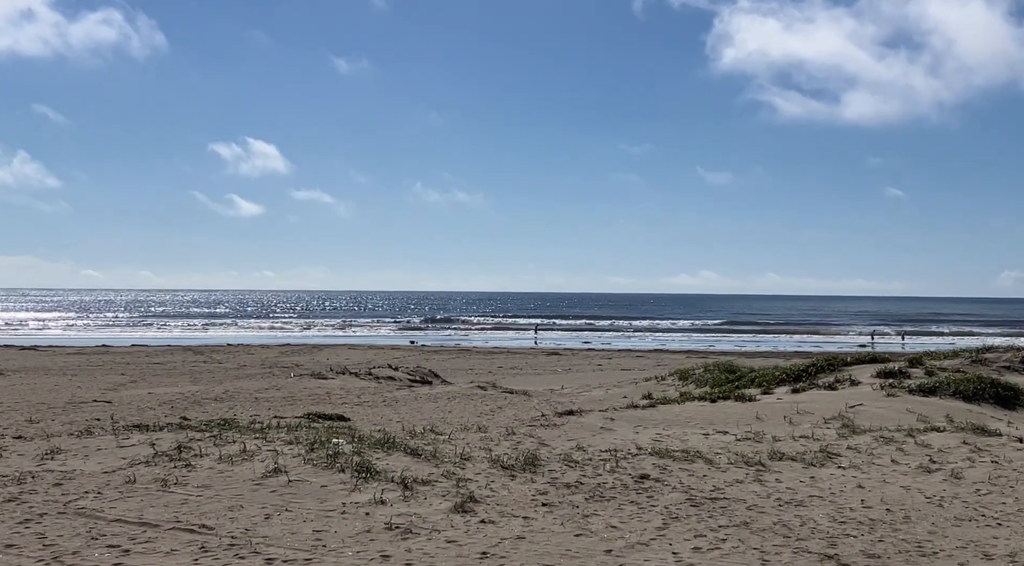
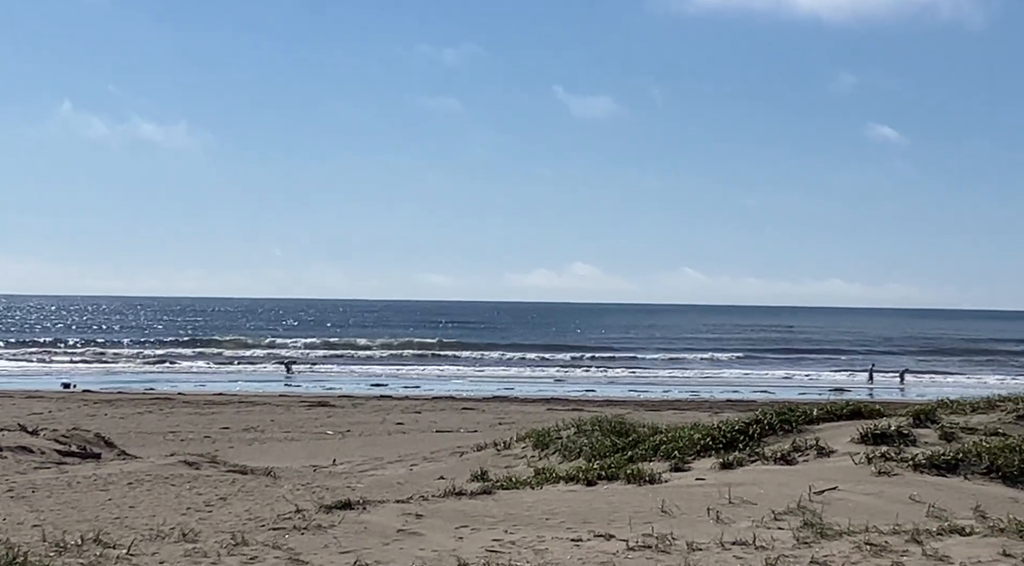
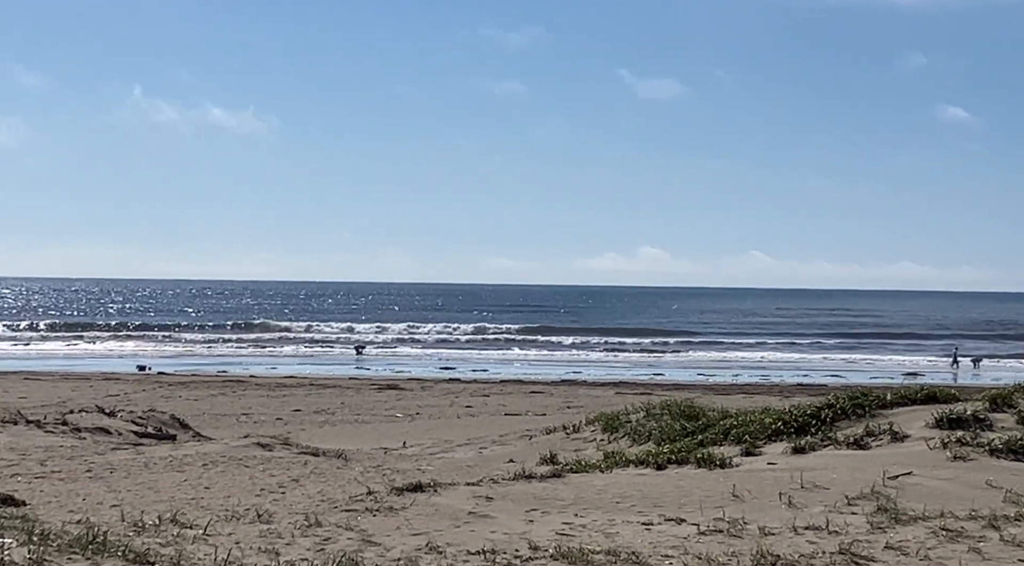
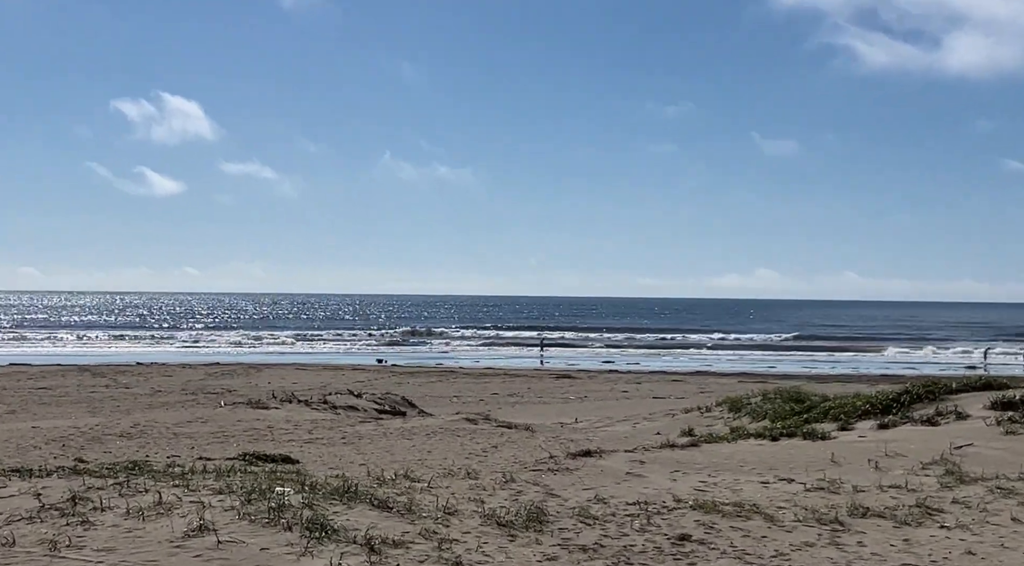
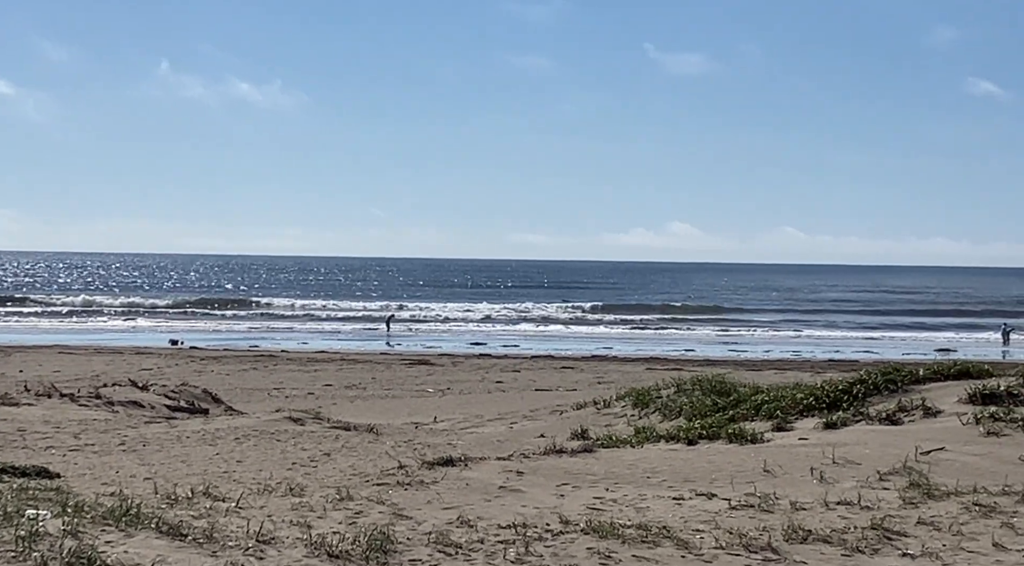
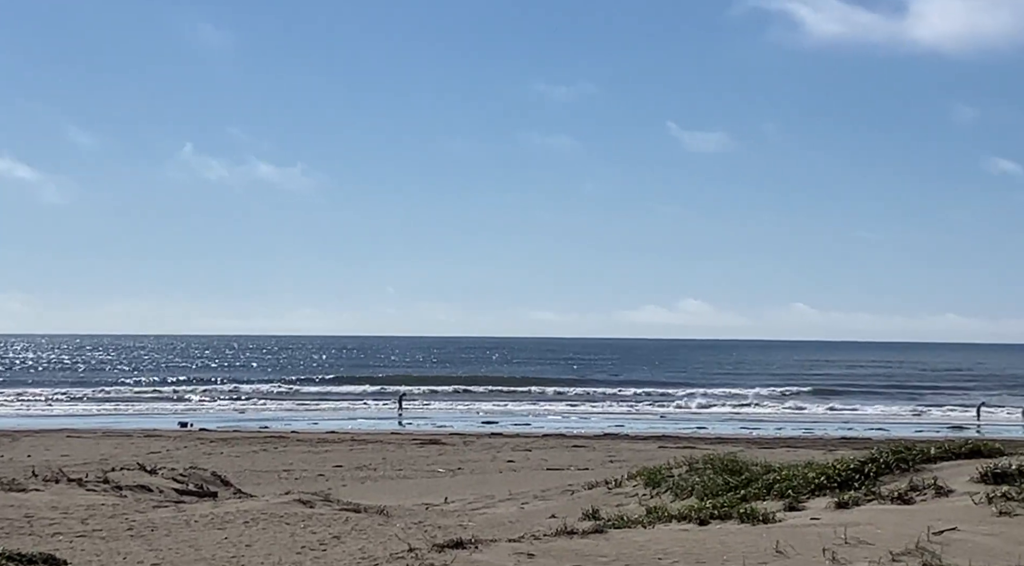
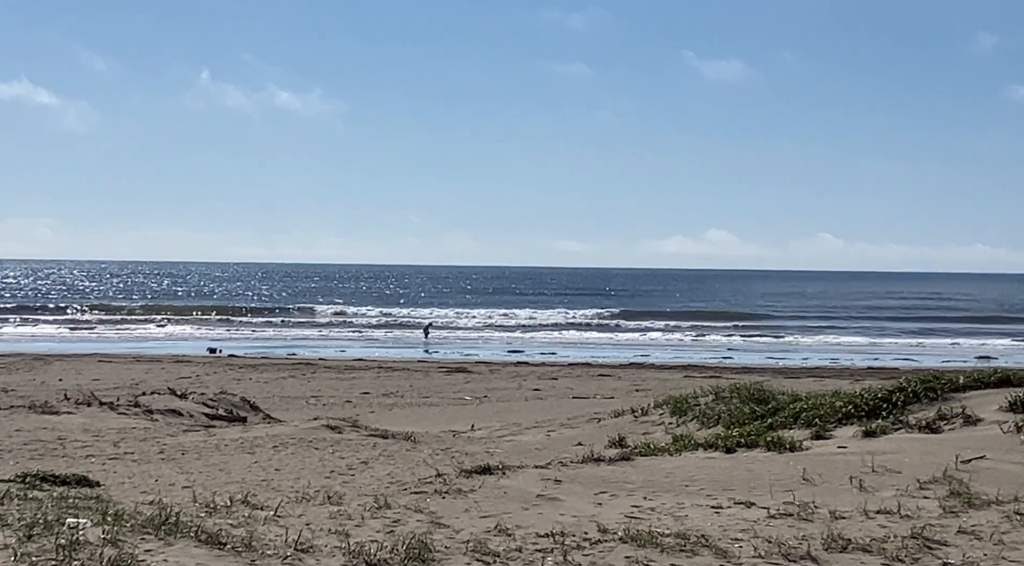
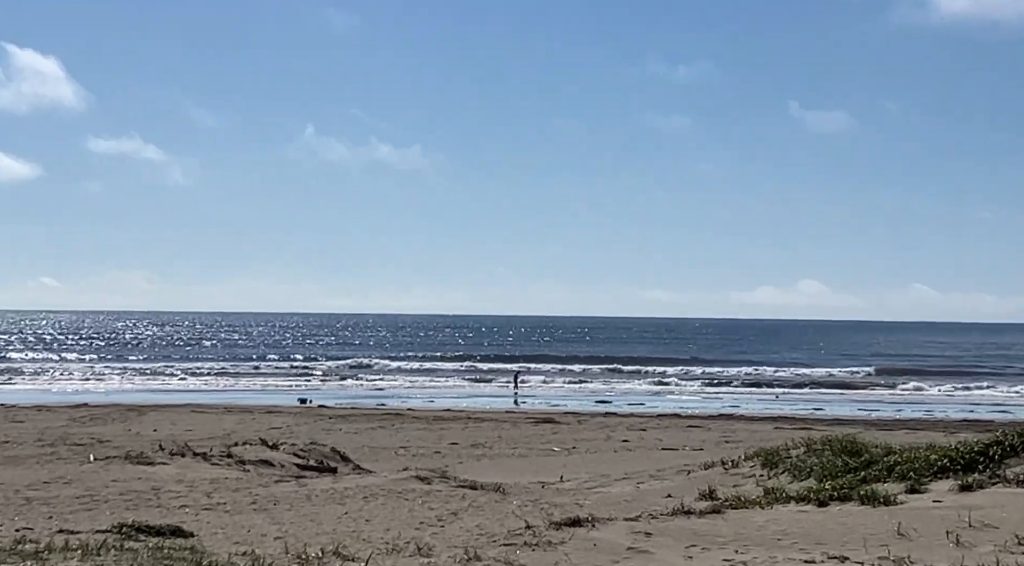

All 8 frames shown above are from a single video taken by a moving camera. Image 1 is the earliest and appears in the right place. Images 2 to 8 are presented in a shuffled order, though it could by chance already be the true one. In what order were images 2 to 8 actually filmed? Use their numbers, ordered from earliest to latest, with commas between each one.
4, 8, 6, 2, 3, 7, 5
